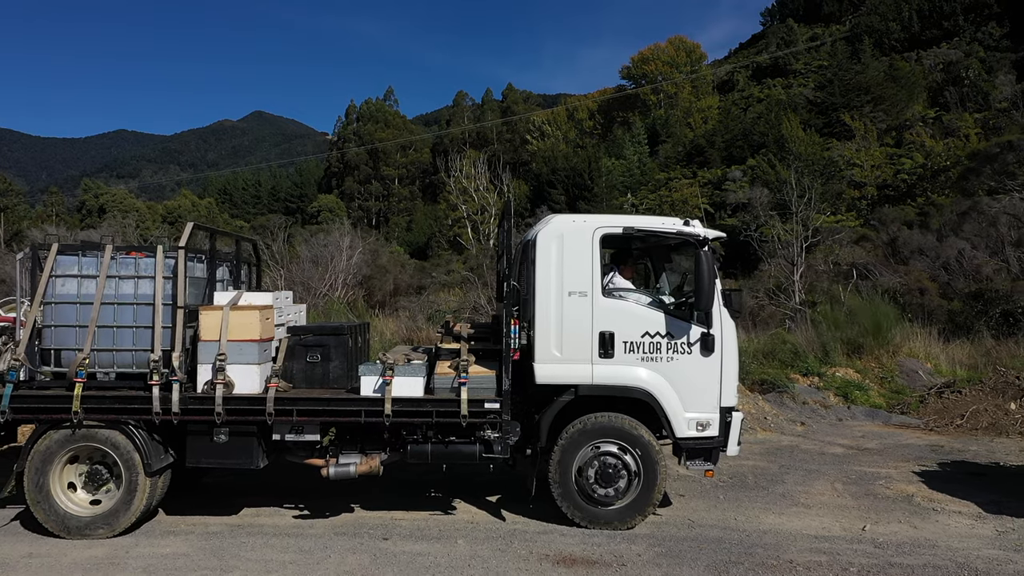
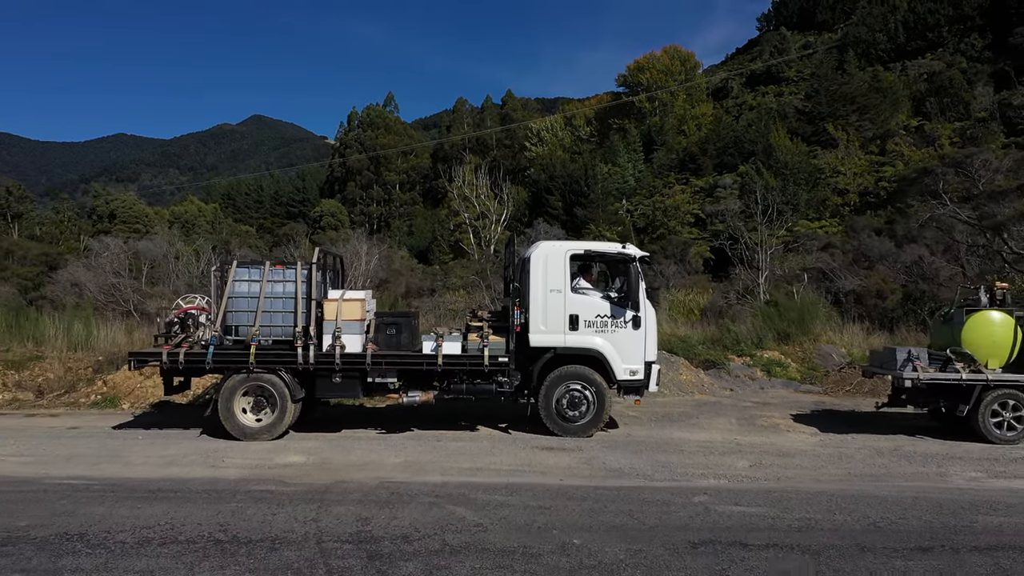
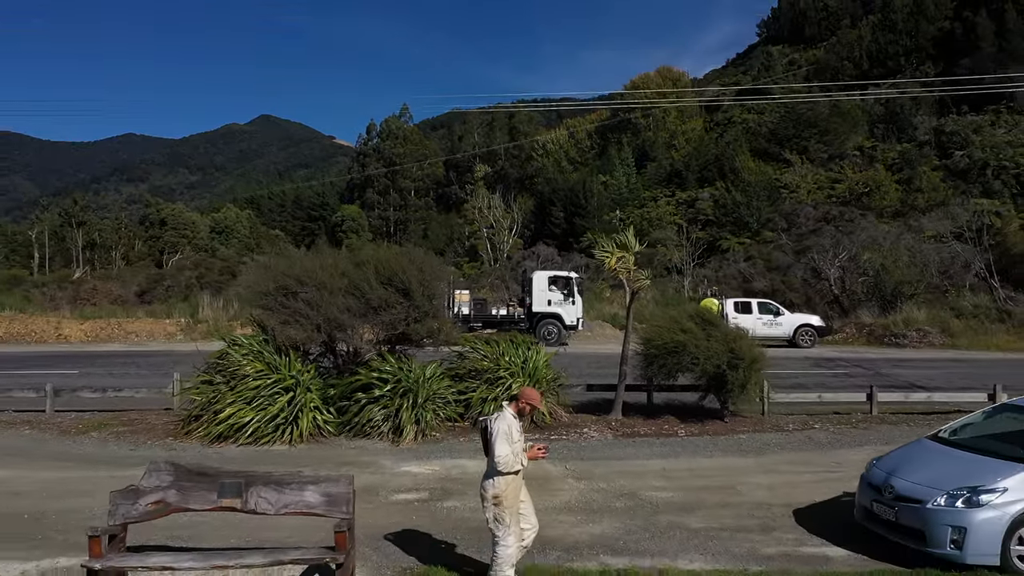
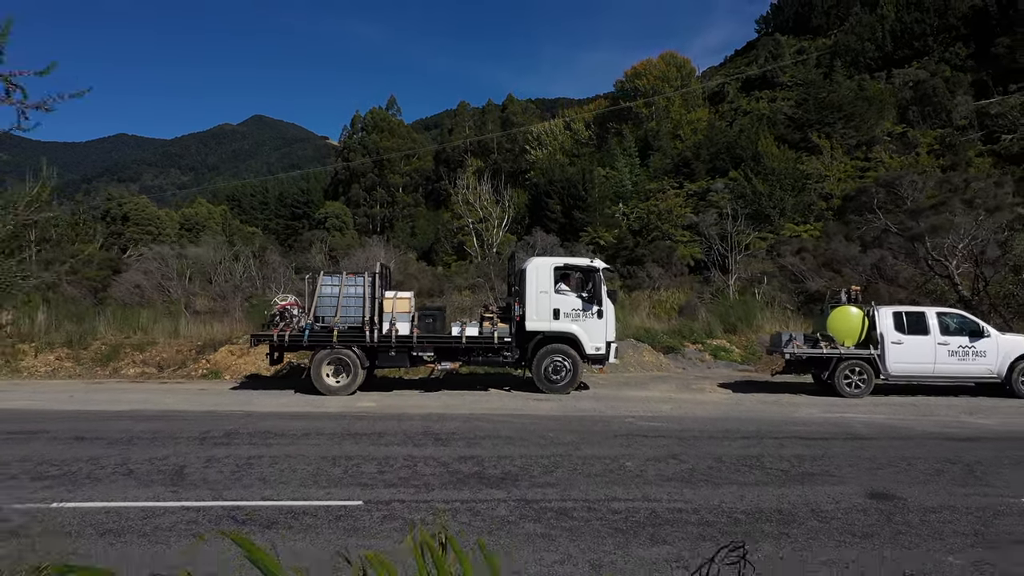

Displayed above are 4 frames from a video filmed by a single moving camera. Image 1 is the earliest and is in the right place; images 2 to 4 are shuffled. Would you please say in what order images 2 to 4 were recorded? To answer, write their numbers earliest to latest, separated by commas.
2, 4, 3
